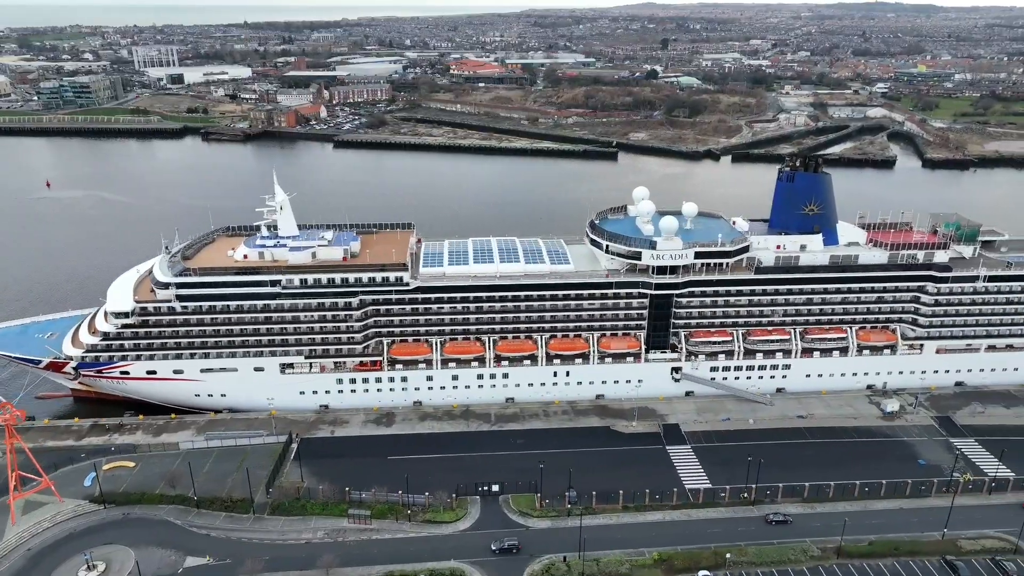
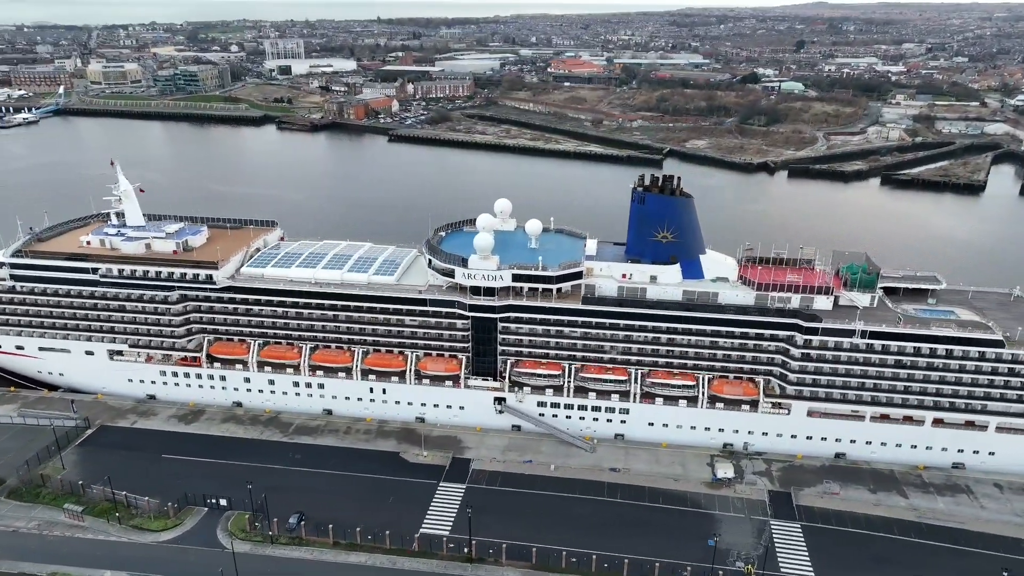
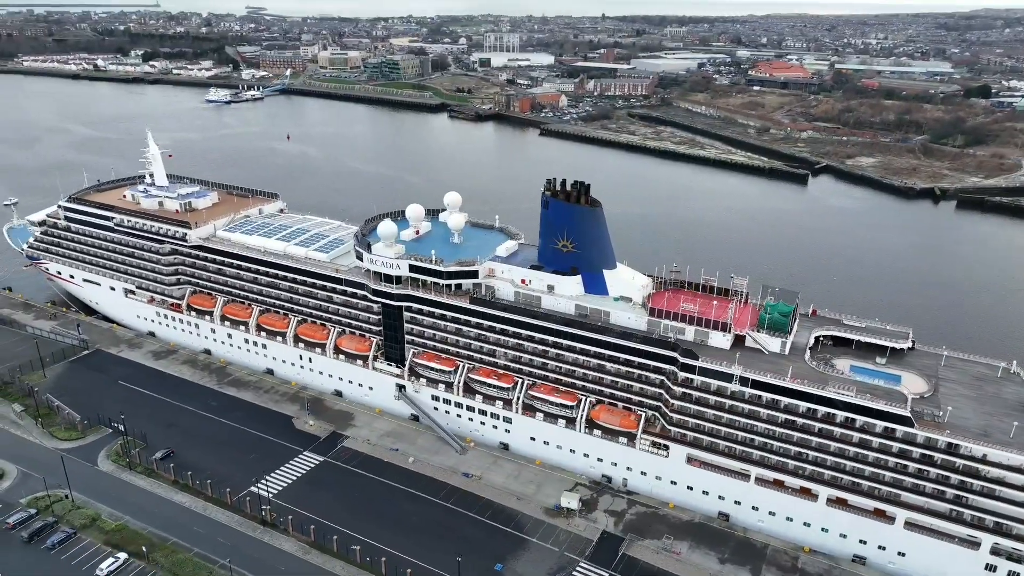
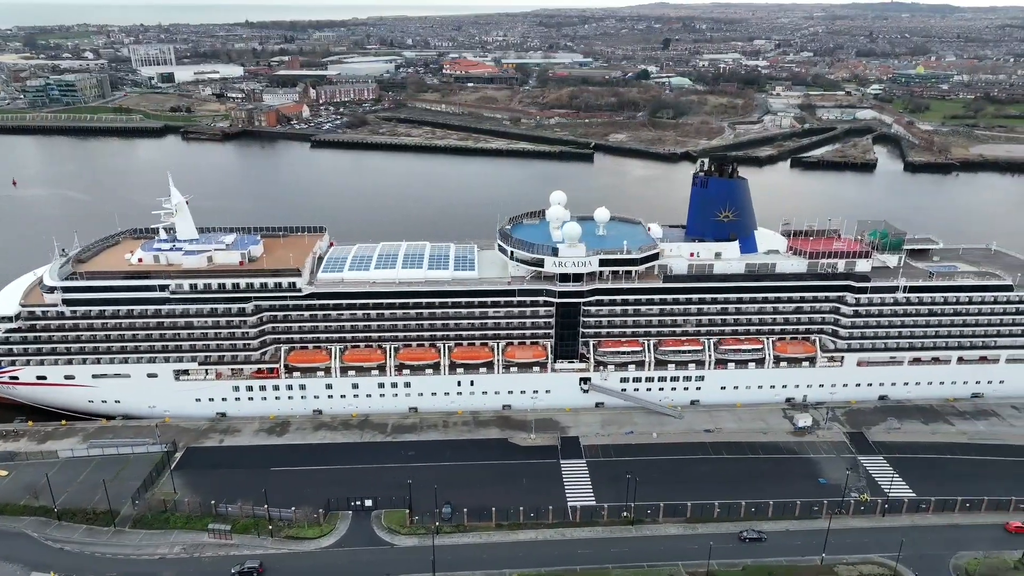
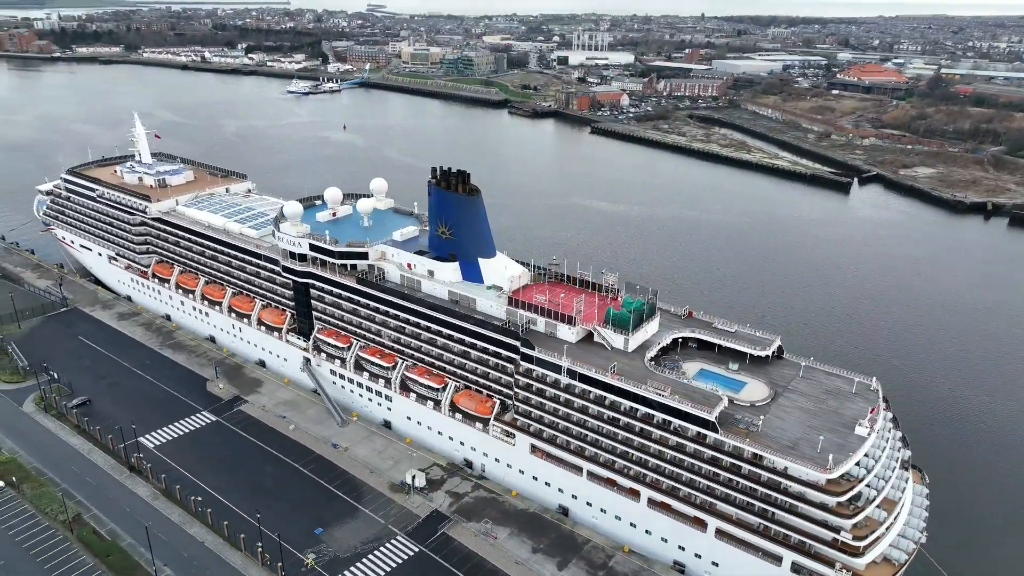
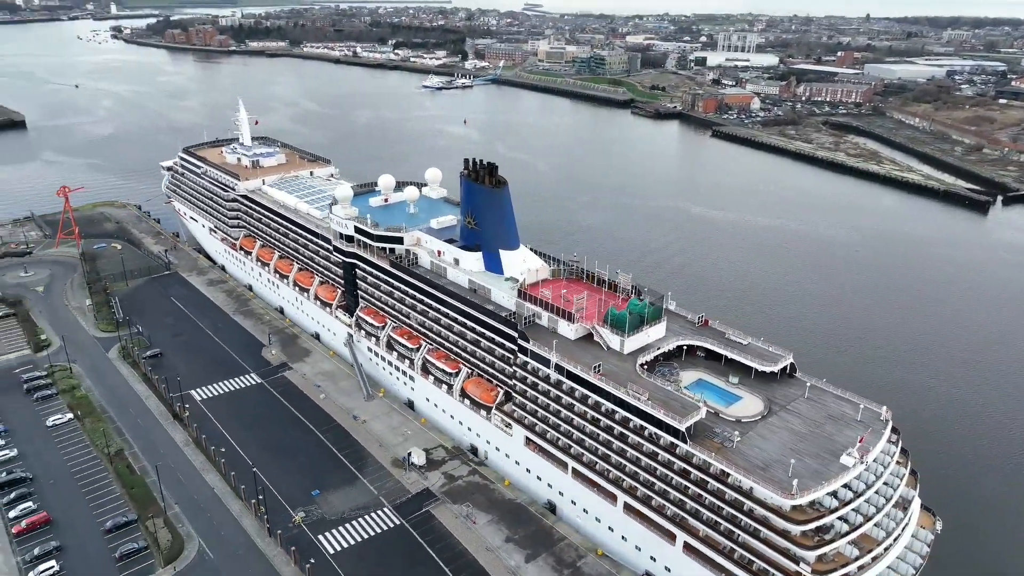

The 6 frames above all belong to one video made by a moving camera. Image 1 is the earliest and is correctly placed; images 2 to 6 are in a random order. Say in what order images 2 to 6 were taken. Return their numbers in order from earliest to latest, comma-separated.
4, 2, 3, 5, 6
